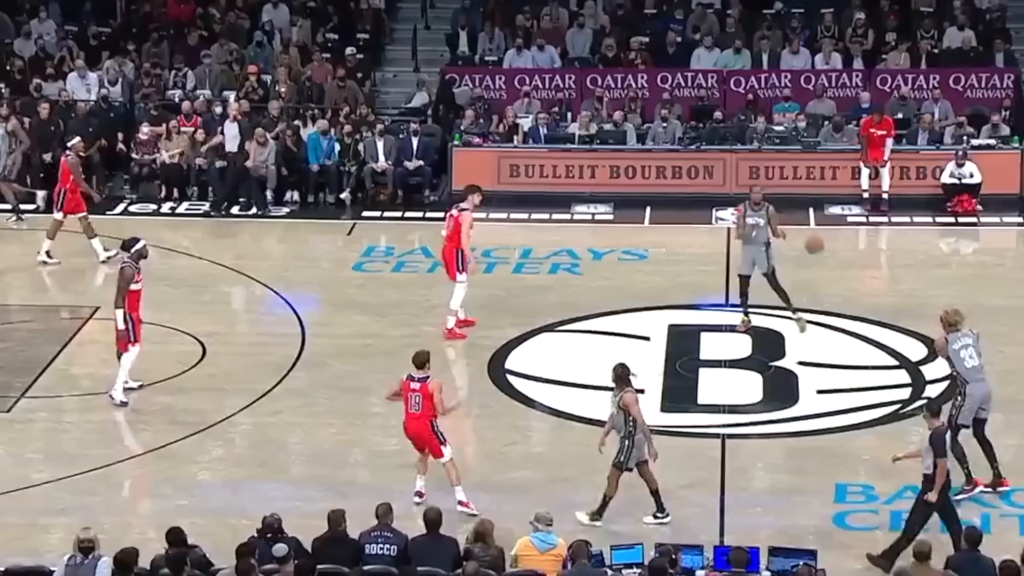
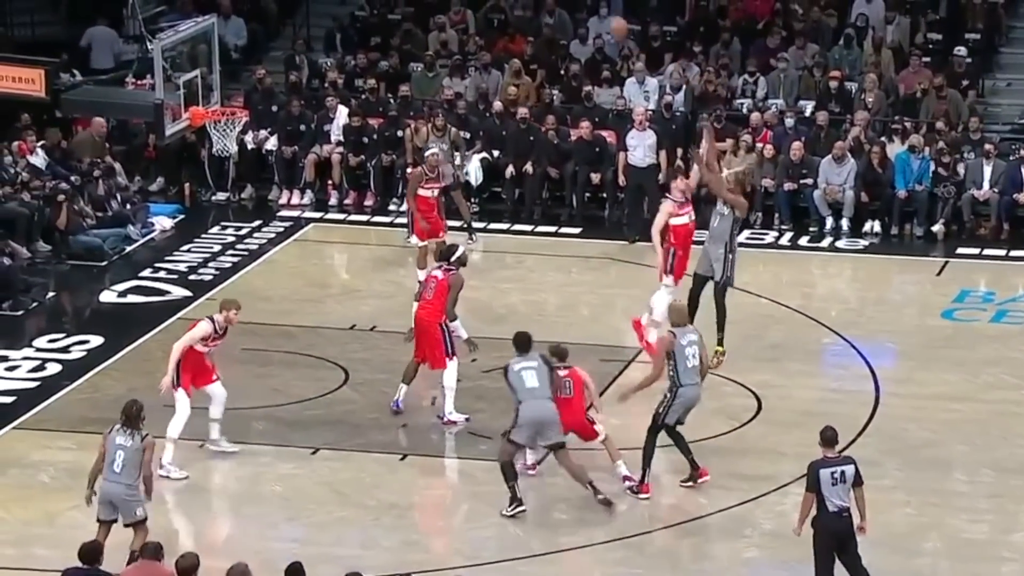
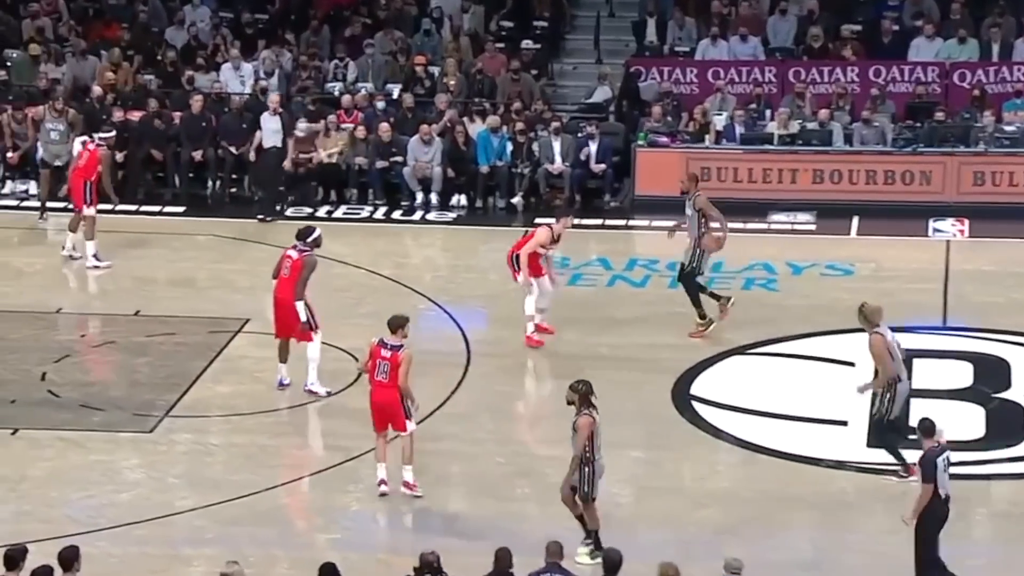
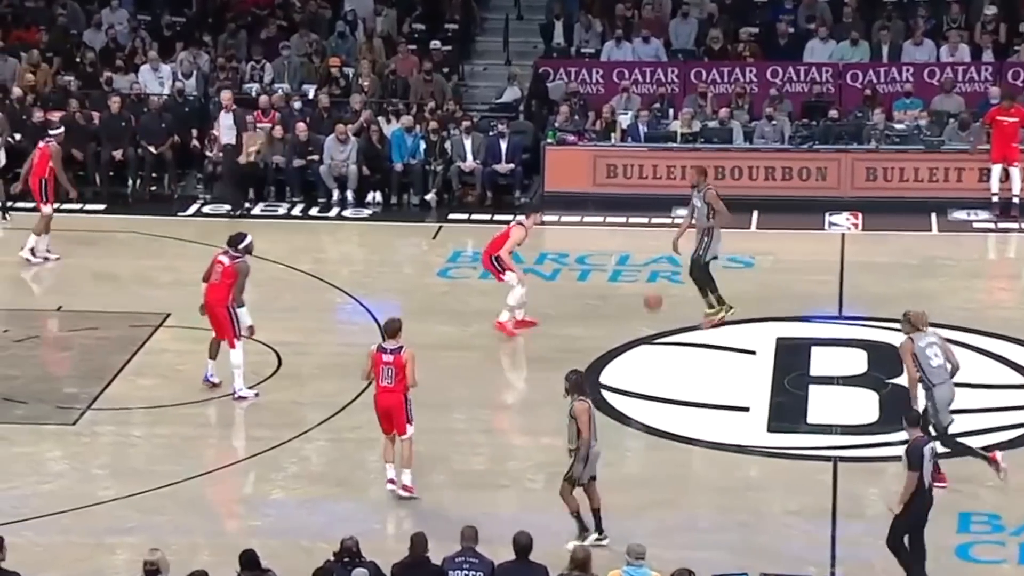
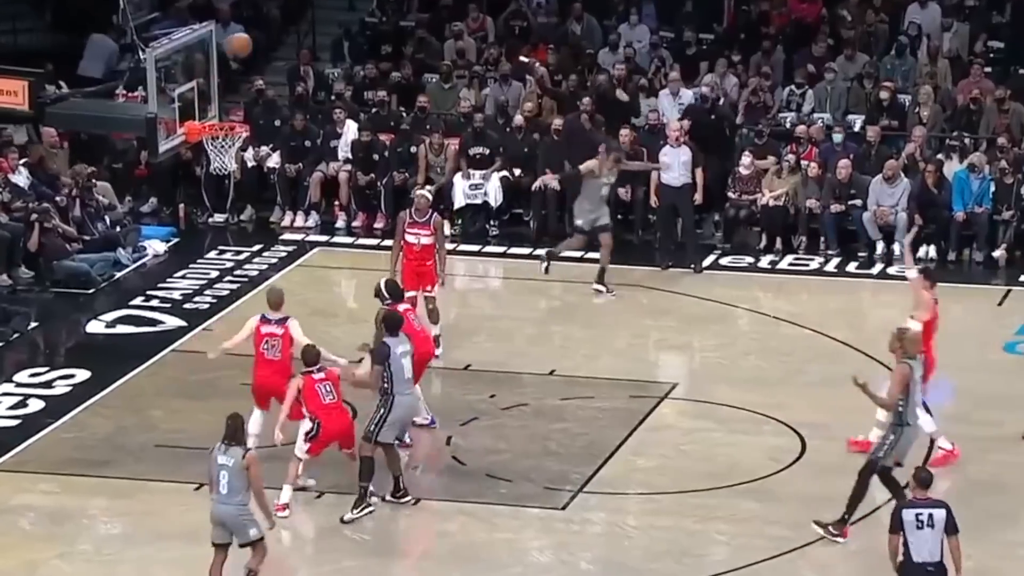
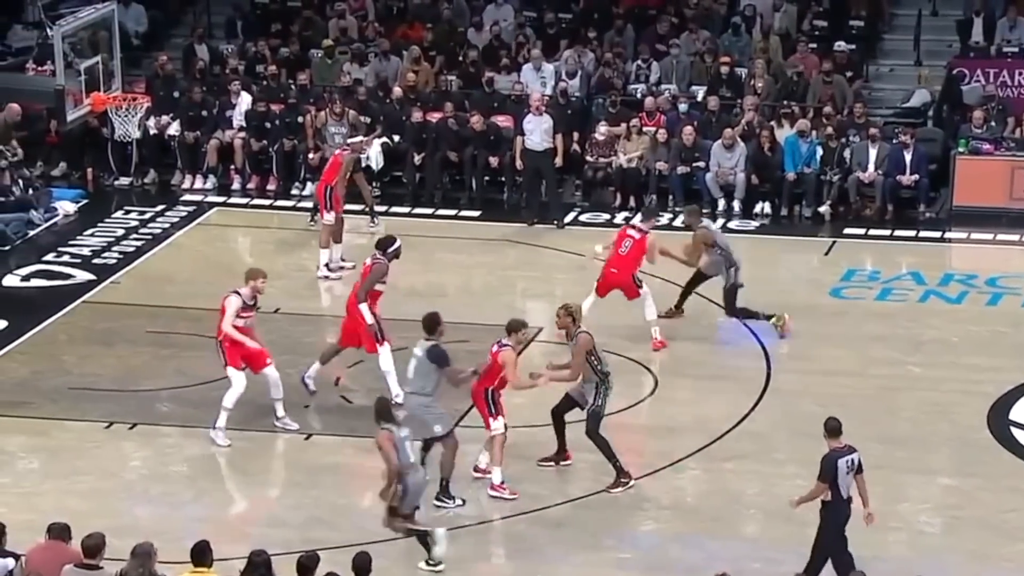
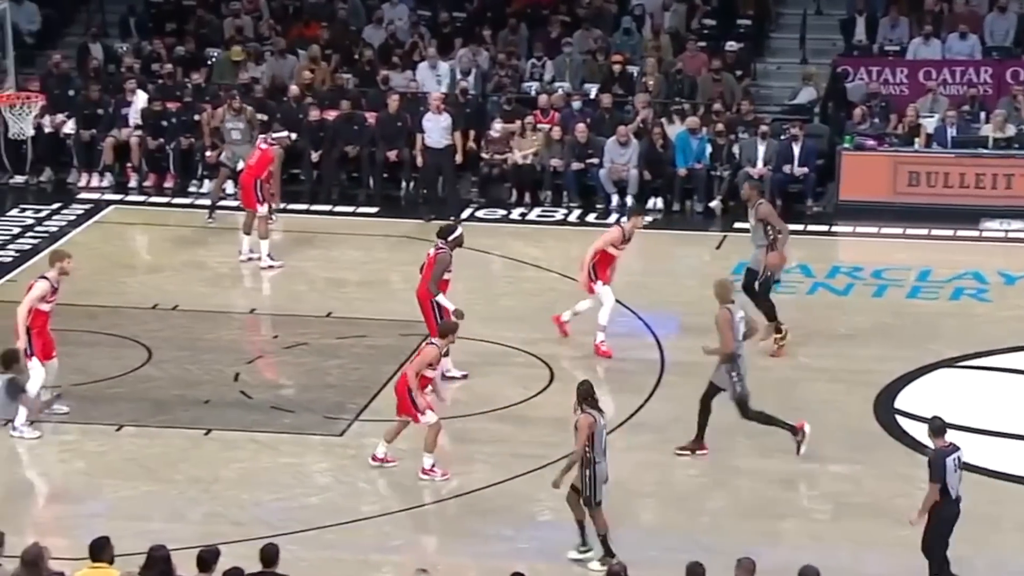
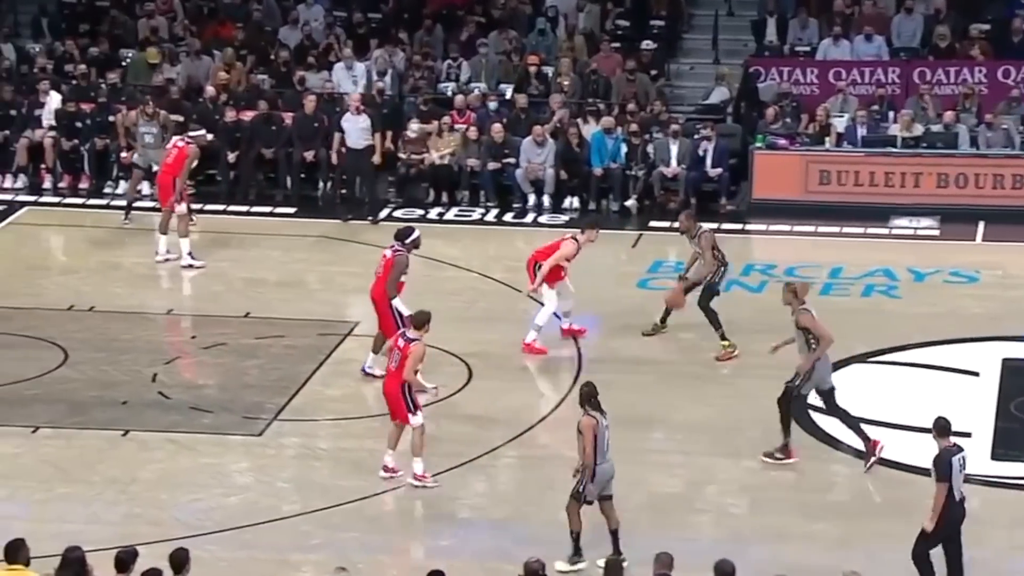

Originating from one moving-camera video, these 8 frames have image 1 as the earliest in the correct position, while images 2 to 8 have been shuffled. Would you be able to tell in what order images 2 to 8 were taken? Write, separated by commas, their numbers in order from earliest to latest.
4, 3, 8, 7, 6, 2, 5
